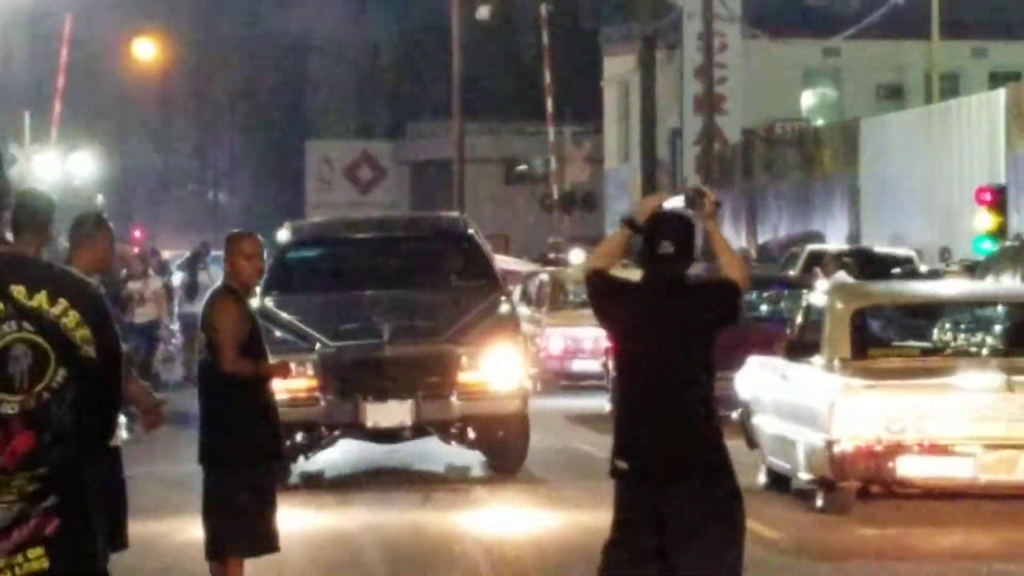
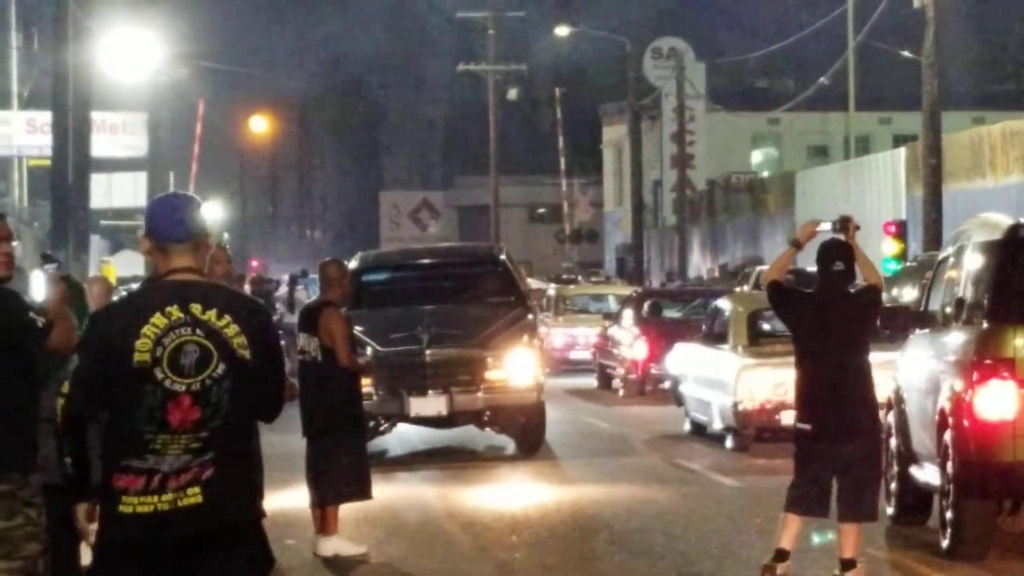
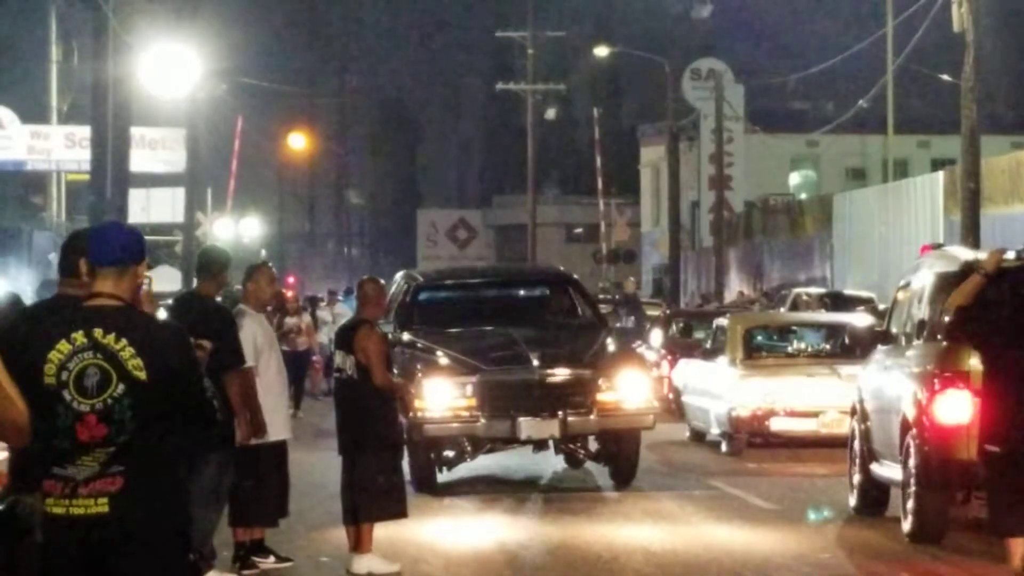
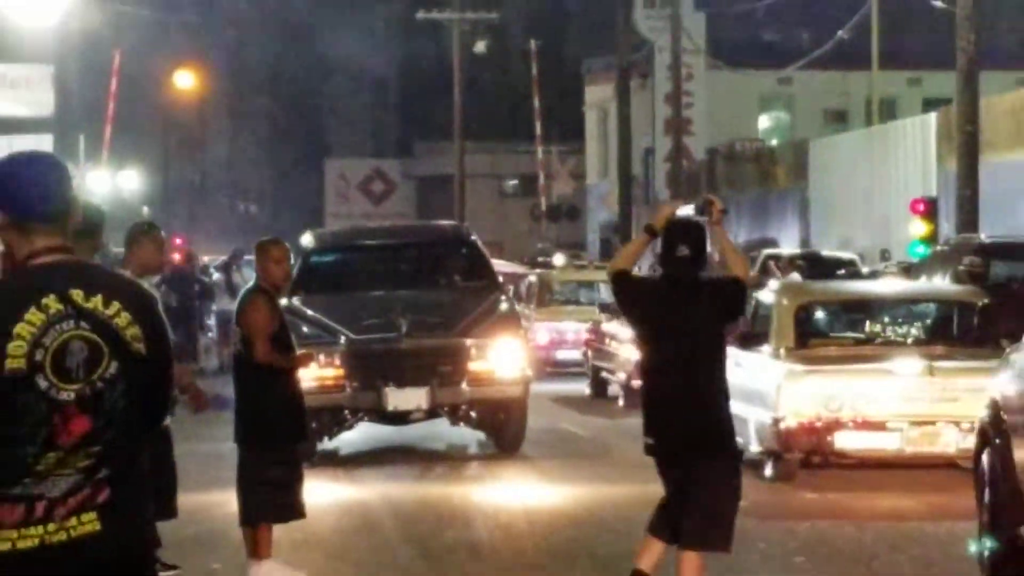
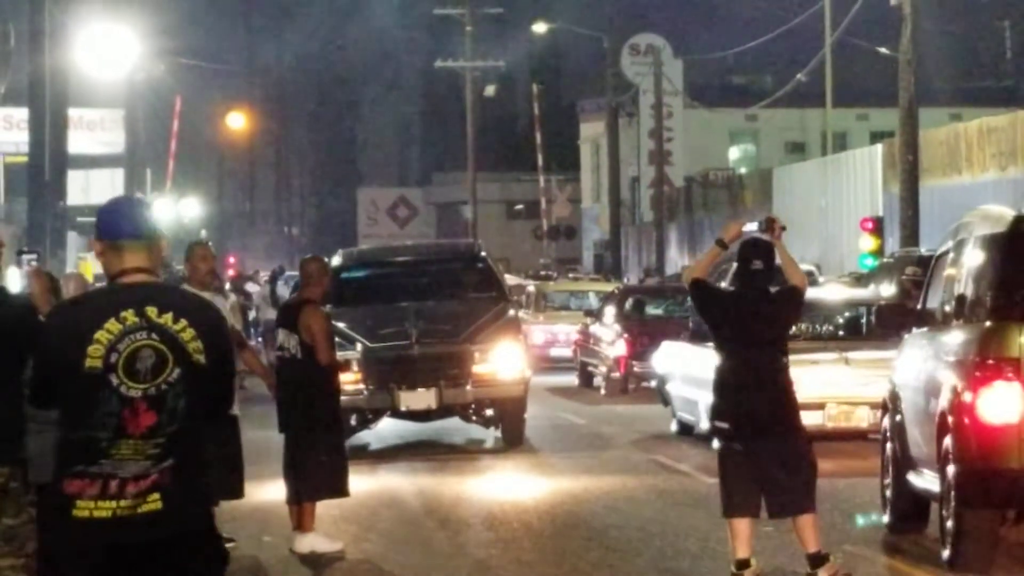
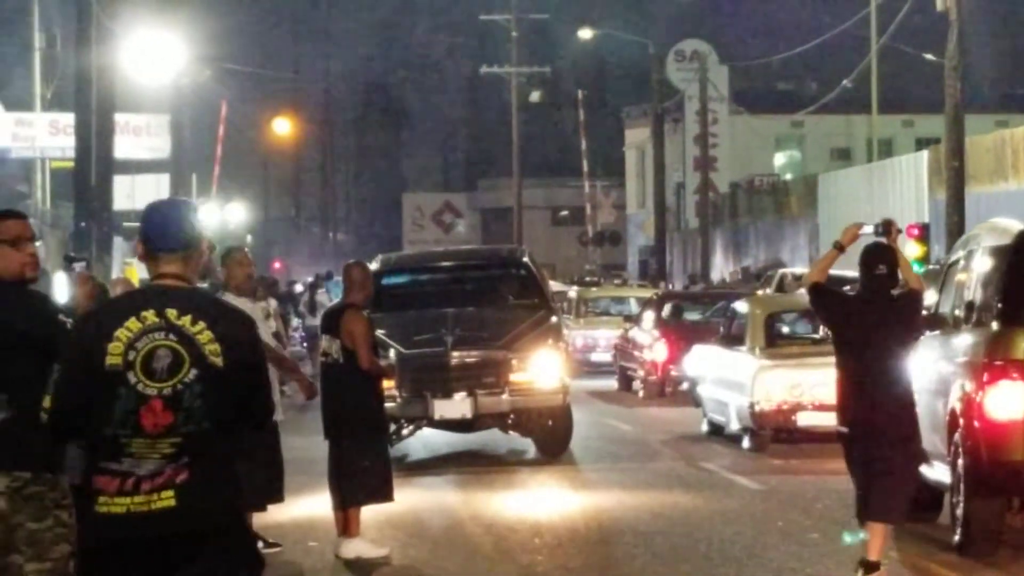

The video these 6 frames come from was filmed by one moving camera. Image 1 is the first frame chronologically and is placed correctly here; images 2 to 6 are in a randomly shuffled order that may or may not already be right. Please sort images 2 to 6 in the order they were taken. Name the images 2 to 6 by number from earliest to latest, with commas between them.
4, 5, 2, 6, 3
